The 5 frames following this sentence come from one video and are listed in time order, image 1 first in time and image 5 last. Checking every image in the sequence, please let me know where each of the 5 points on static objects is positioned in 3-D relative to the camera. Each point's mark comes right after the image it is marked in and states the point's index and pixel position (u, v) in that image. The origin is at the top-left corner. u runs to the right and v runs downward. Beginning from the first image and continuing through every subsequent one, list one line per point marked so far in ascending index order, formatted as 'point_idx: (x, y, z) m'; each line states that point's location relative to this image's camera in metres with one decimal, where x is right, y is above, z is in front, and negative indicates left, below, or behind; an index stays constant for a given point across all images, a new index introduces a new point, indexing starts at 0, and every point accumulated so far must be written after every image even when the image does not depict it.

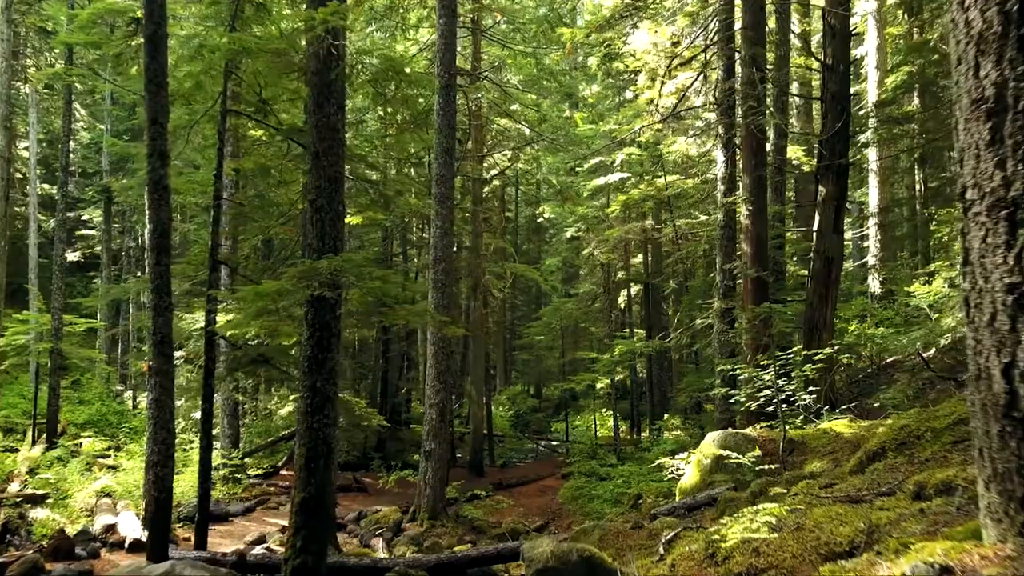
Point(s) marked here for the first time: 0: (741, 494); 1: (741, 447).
0: (+1.9, -1.7, +6.3) m
1: (+2.2, -1.5, +7.4) m
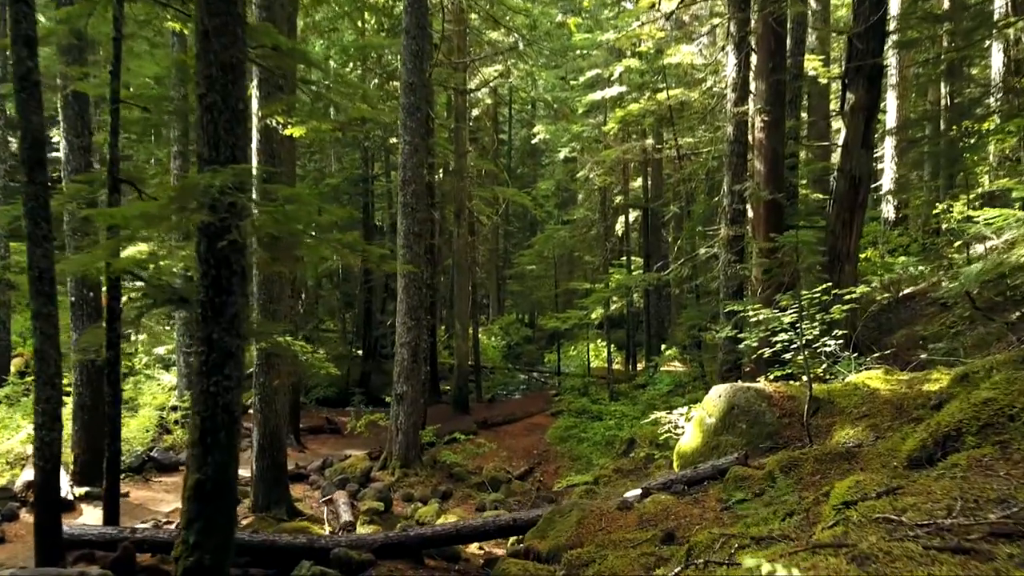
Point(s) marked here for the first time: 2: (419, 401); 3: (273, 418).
0: (+1.6, -1.2, +5.0) m
1: (+1.9, -1.0, +6.1) m
2: (-1.4, -1.7, +11.8) m
3: (-2.7, -1.5, +8.7) m
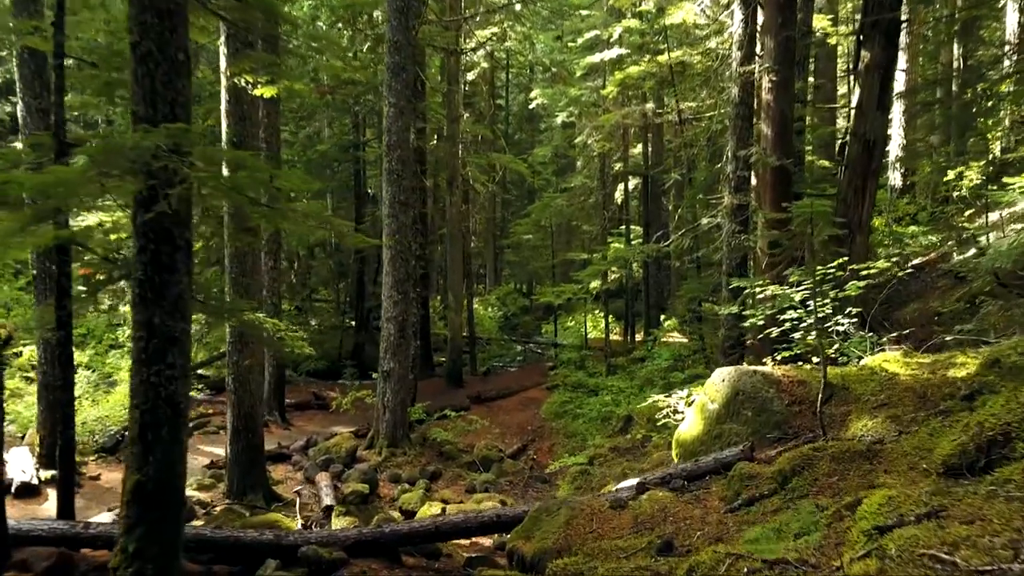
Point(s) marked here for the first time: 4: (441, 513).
0: (+1.5, -1.1, +4.5) m
1: (+1.8, -0.8, +5.6) m
2: (-1.5, -1.3, +11.3) m
3: (-2.8, -1.2, +8.2) m
4: (-0.7, -2.2, +7.6) m
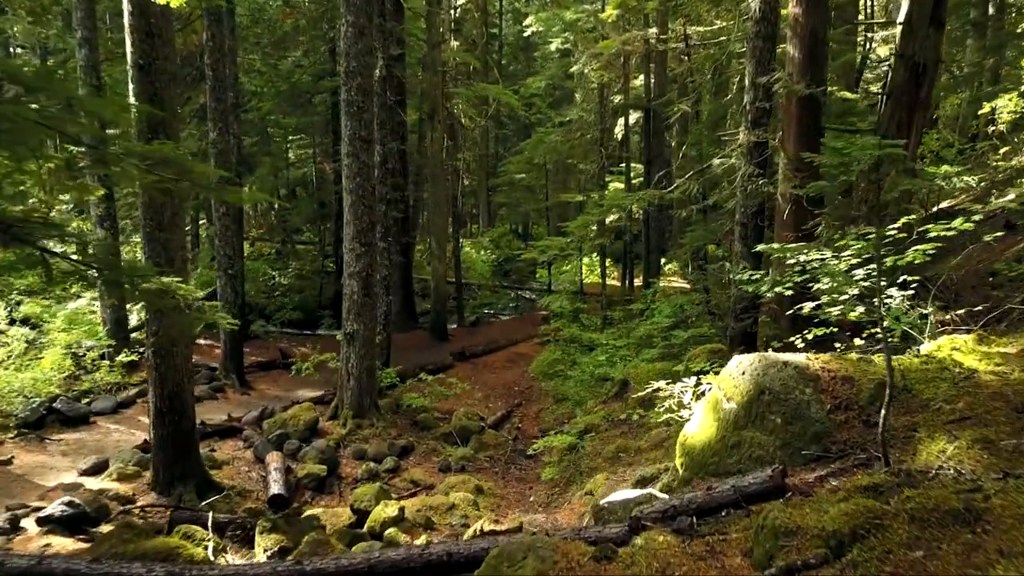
0: (+1.2, -1.0, +3.2) m
1: (+1.5, -0.6, +4.3) m
2: (-1.8, -0.7, +10.0) m
3: (-3.0, -0.8, +7.0) m
4: (-0.9, -1.9, +6.4) m
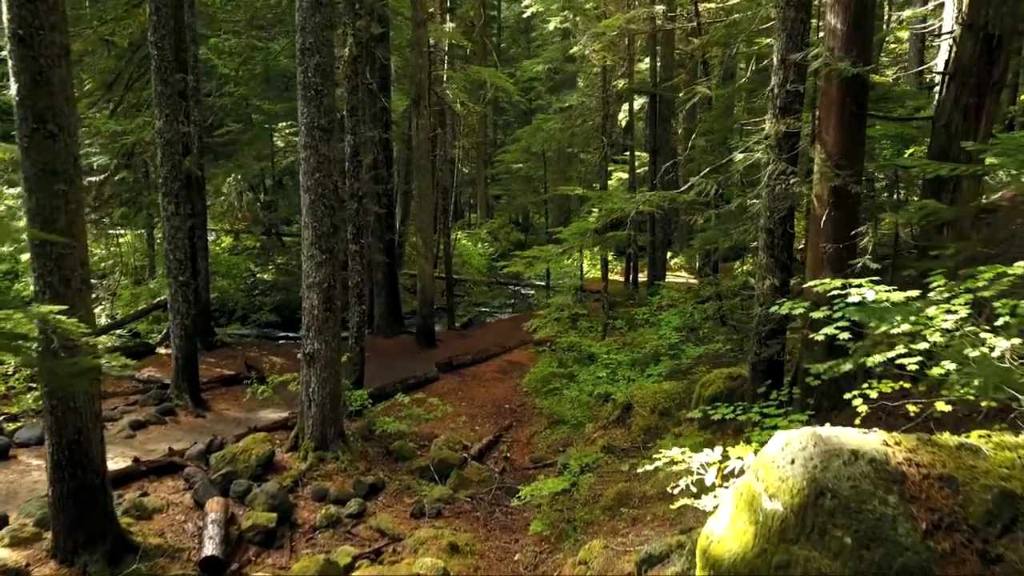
0: (+1.0, -1.2, +1.9) m
1: (+1.4, -0.8, +3.0) m
2: (-1.9, -0.8, +8.7) m
3: (-3.2, -1.0, +5.7) m
4: (-1.1, -2.1, +5.1) m
